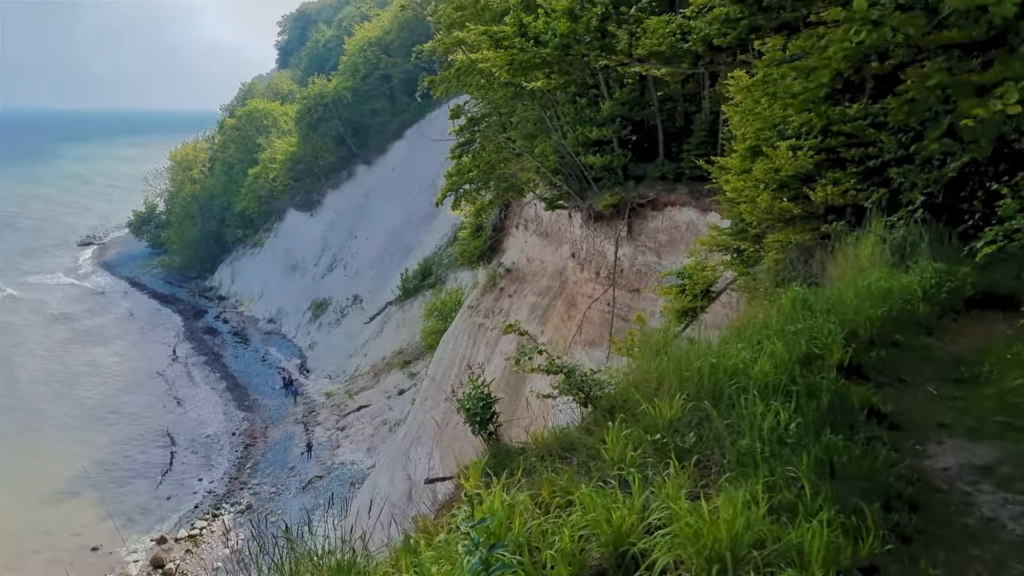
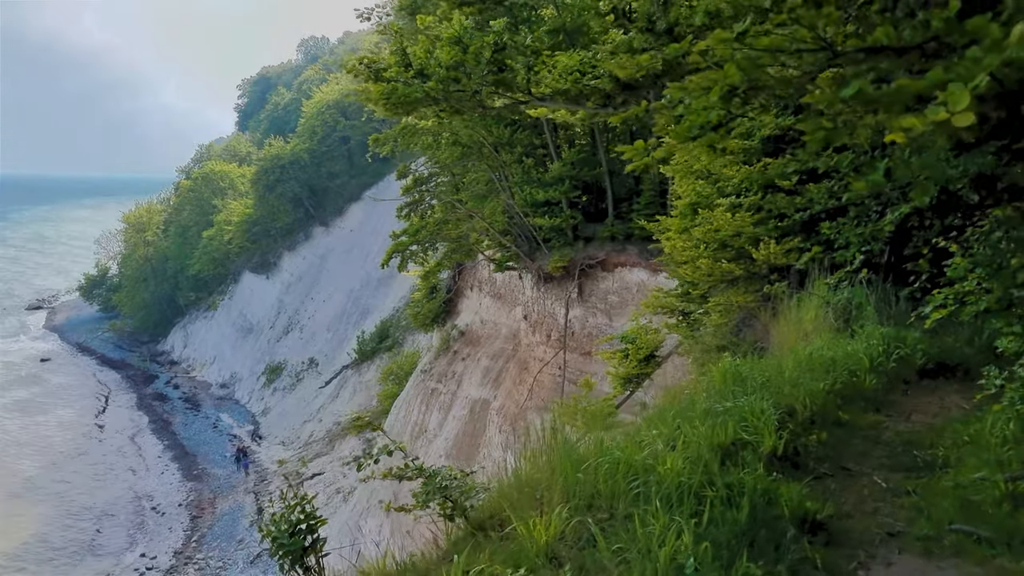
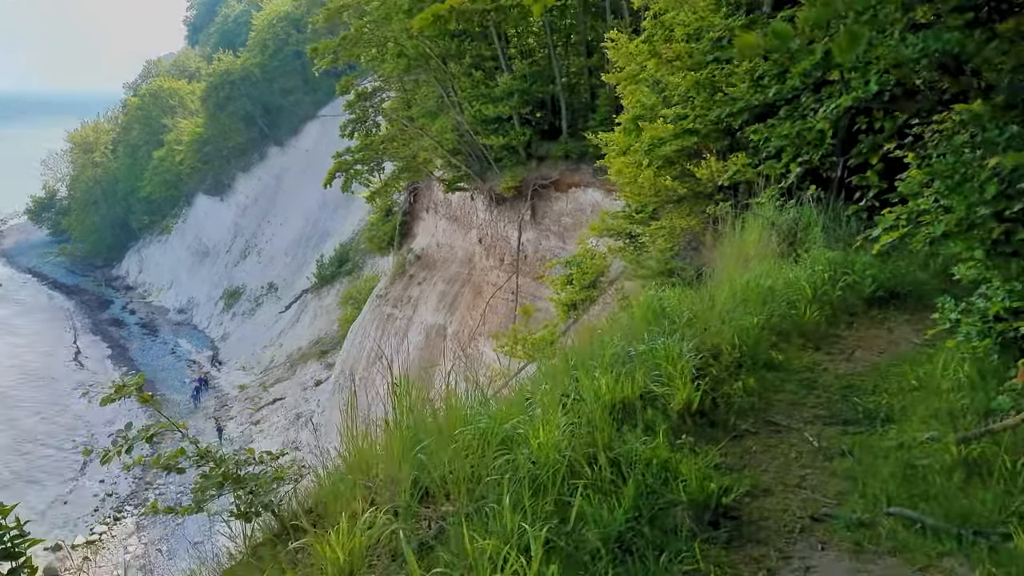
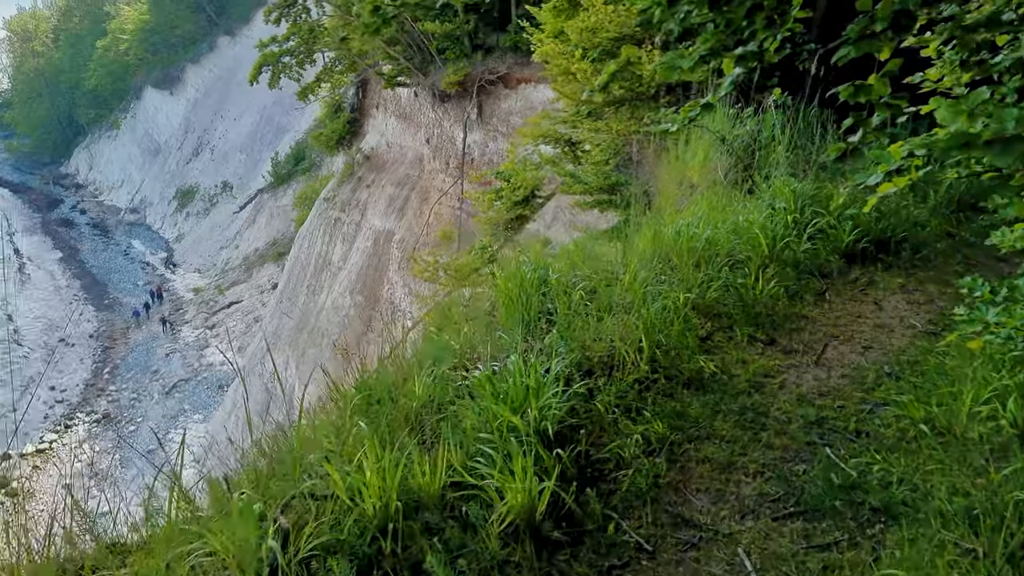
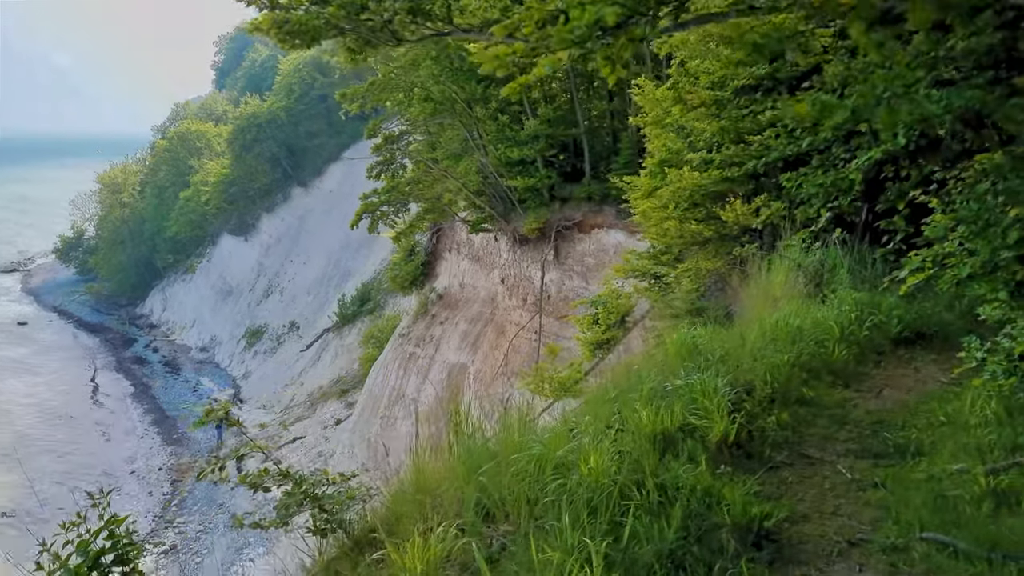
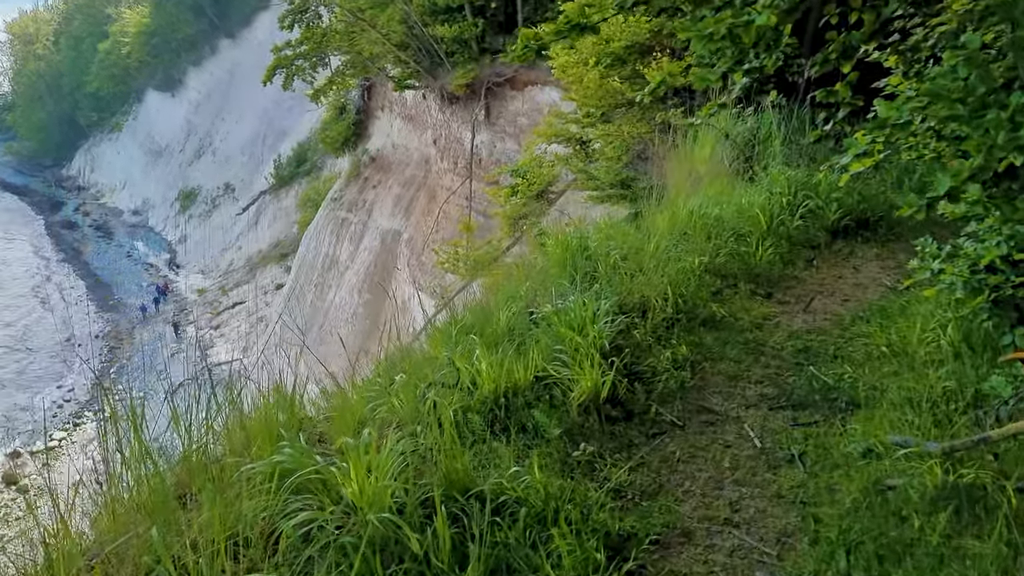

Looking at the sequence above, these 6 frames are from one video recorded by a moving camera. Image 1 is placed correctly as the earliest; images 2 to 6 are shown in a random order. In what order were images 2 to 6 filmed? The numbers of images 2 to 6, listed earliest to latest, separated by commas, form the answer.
2, 5, 3, 6, 4
